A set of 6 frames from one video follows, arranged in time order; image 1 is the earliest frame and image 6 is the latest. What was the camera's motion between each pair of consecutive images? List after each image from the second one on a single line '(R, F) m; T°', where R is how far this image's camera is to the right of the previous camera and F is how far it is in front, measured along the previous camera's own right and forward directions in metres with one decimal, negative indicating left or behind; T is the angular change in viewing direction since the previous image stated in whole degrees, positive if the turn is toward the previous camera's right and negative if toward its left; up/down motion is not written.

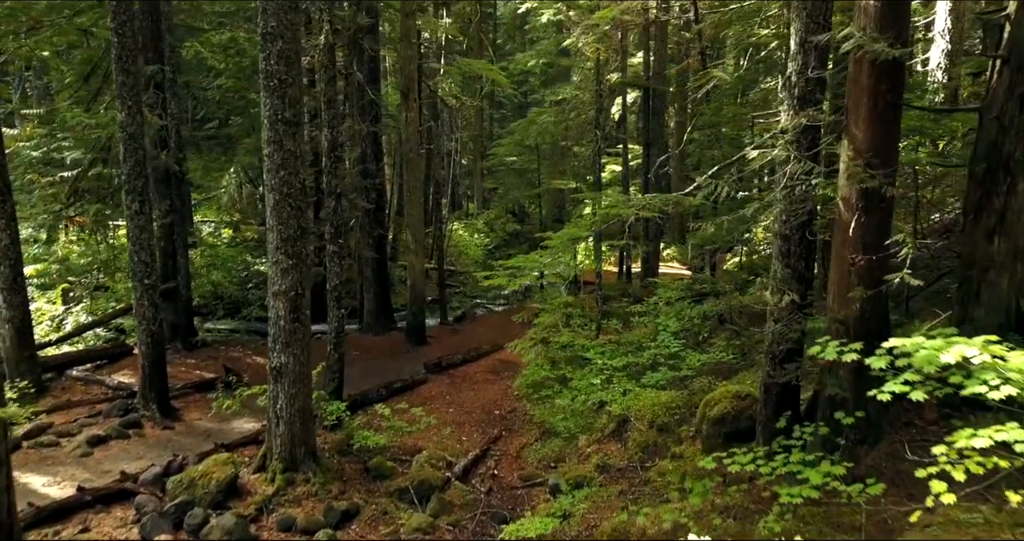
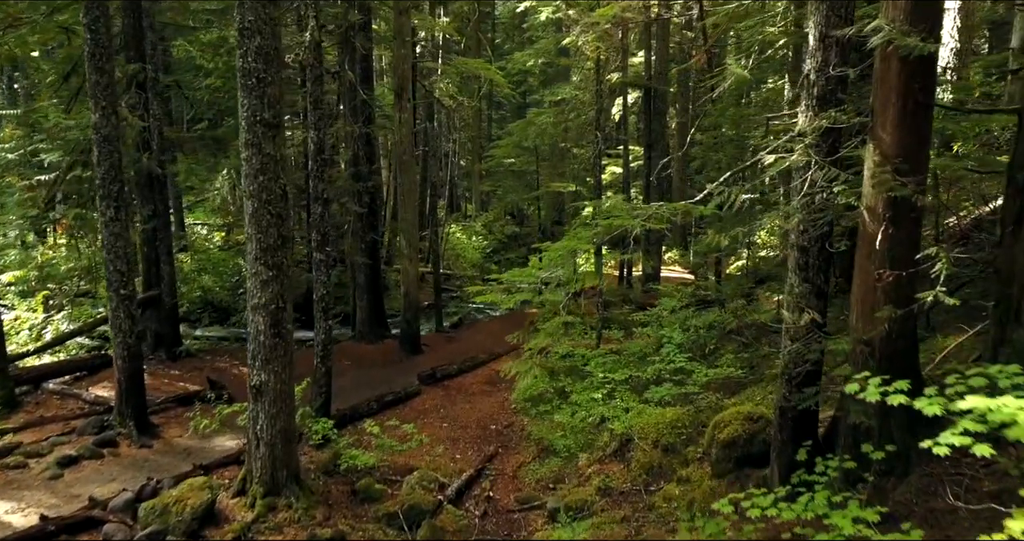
(0.0, +0.5) m; 0°
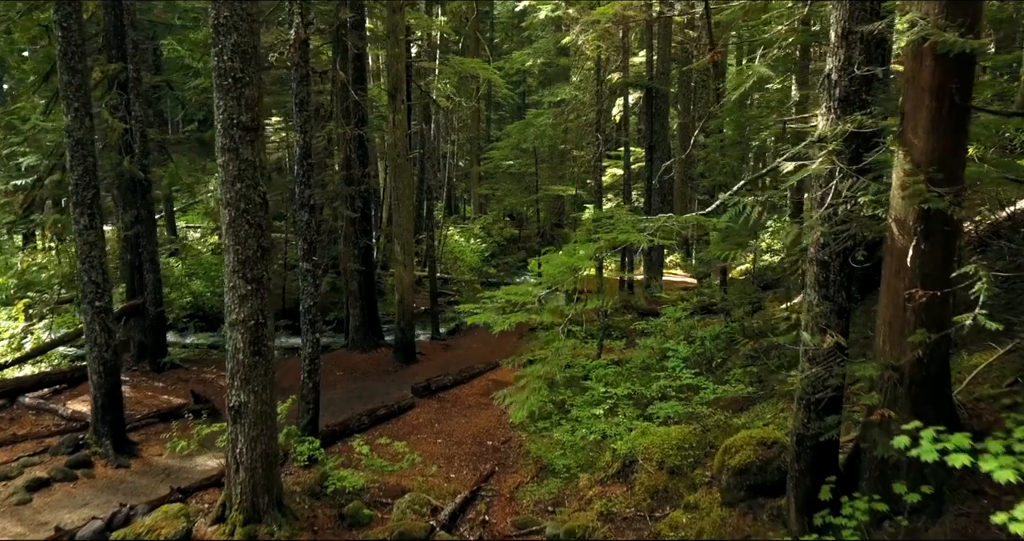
(0.0, +0.5) m; 0°
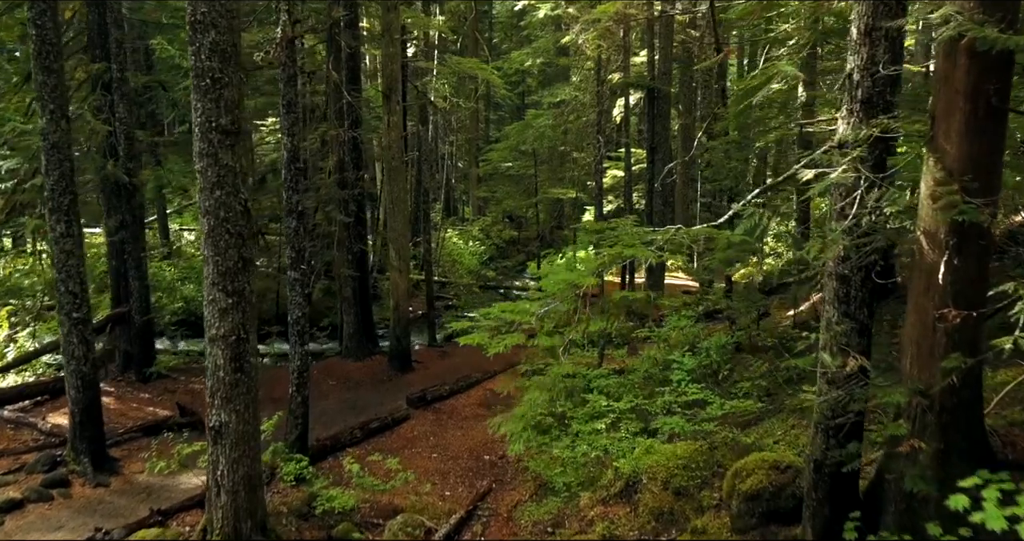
(0.0, +0.4) m; 0°
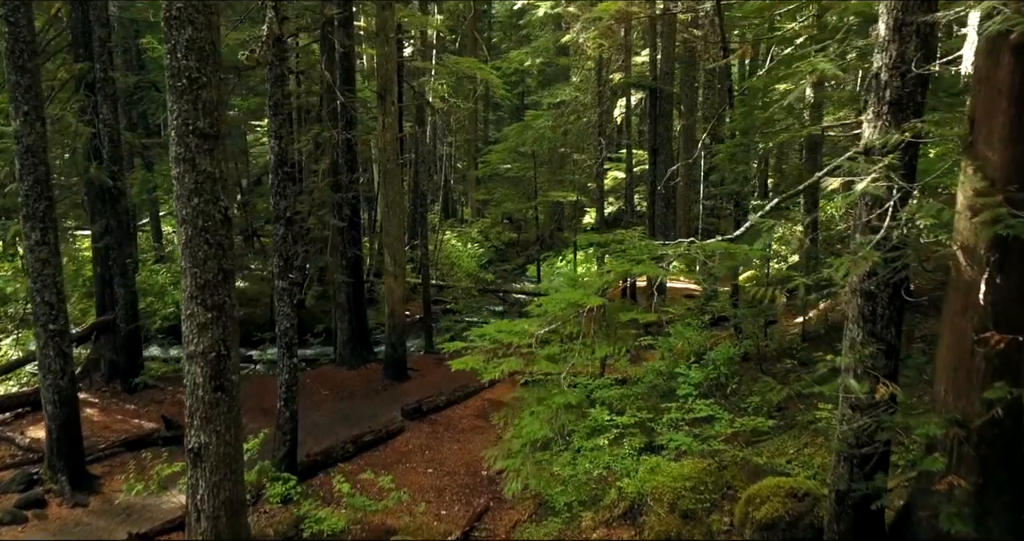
(0.0, +0.4) m; 0°
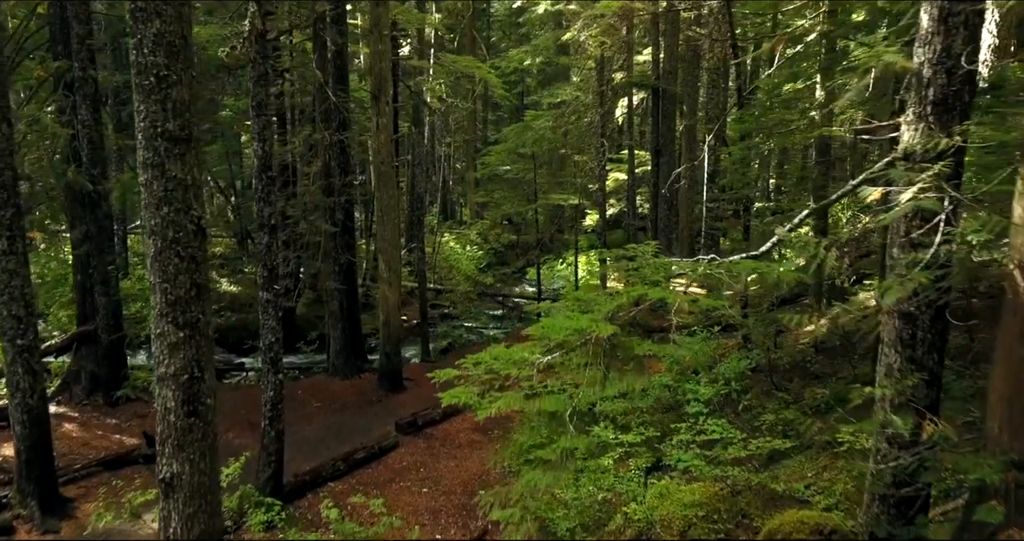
(0.0, +0.5) m; 0°
